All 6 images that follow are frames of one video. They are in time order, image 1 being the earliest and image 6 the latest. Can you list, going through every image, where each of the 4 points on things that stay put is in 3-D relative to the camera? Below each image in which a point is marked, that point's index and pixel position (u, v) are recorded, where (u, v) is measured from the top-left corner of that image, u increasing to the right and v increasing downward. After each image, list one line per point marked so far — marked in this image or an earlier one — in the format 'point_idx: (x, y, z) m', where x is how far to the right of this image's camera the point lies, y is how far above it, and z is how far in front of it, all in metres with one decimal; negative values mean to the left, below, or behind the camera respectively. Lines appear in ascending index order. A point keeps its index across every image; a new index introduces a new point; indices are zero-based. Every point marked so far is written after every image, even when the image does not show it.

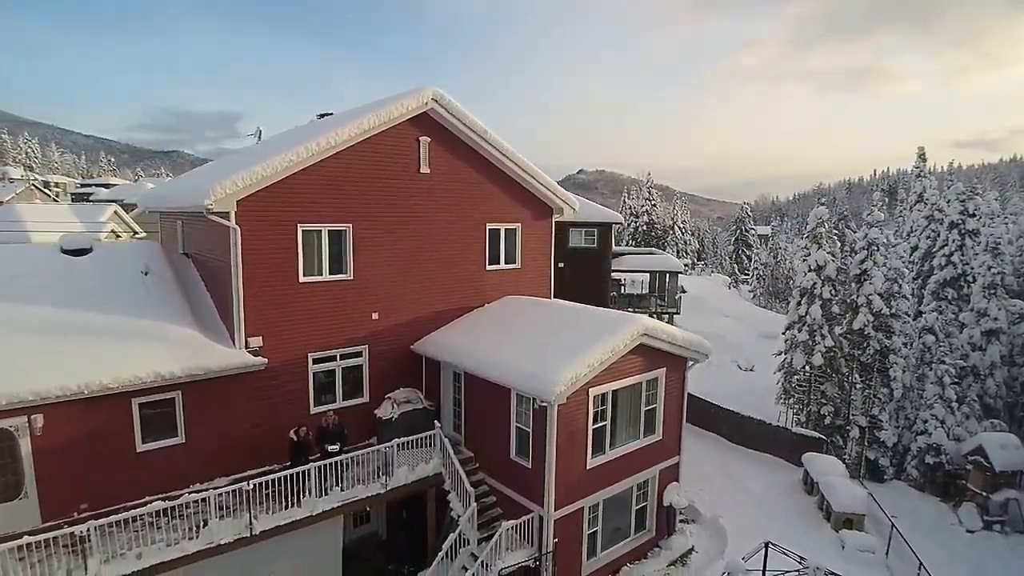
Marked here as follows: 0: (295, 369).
0: (-4.7, -1.7, +13.3) m
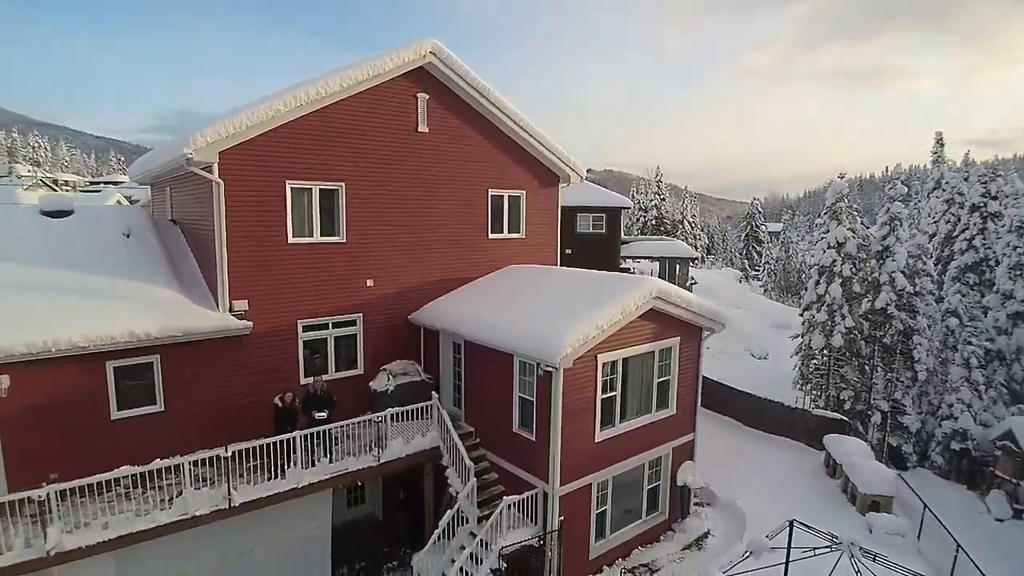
0: (-4.6, -0.9, +12.5) m
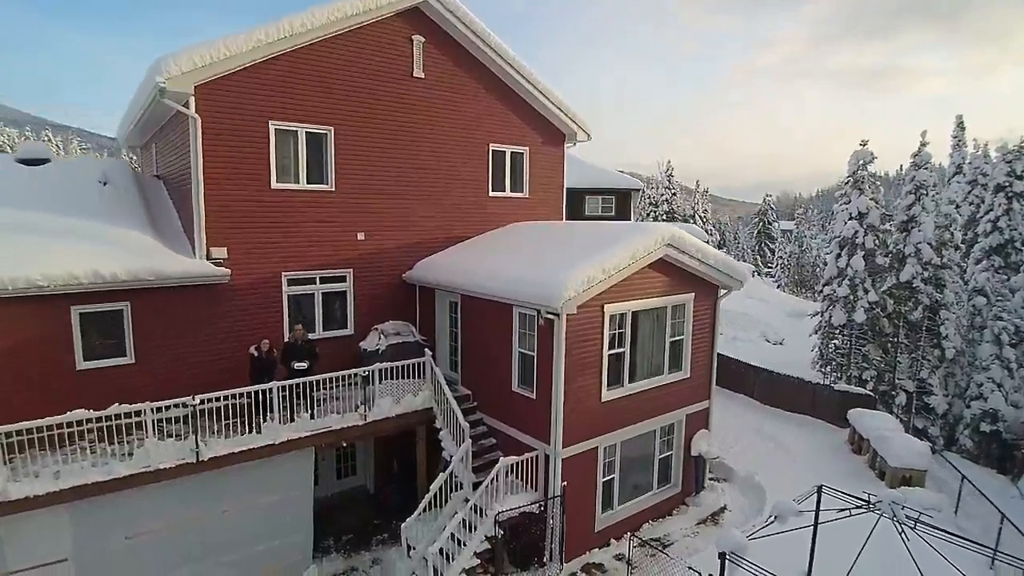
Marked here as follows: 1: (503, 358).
0: (-4.6, 0.0, +11.6) m
1: (-0.2, -1.3, +11.0) m
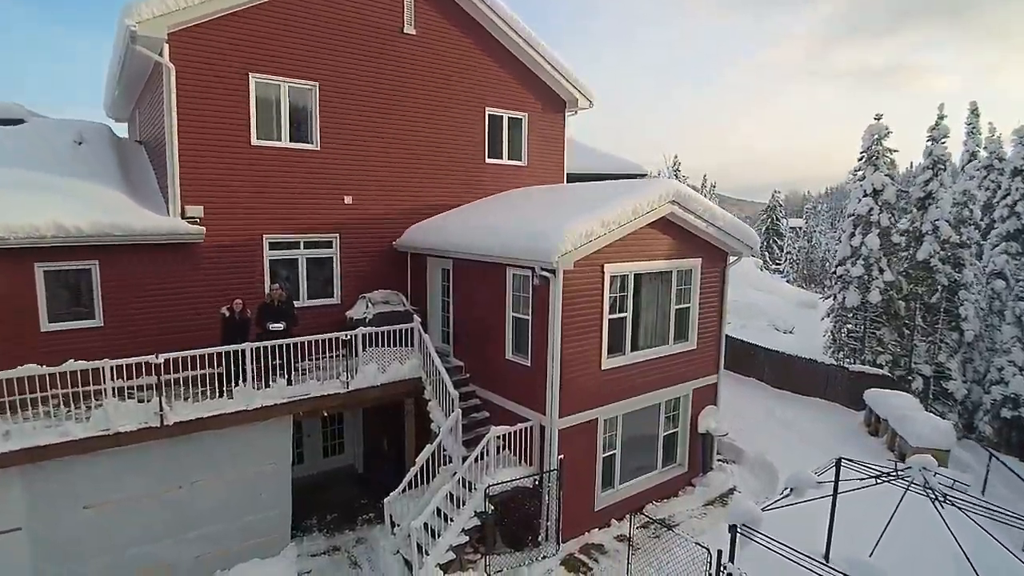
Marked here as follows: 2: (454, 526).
0: (-4.7, +0.7, +10.9) m
1: (-0.3, -0.6, +10.3) m
2: (-0.8, -3.3, +8.7) m
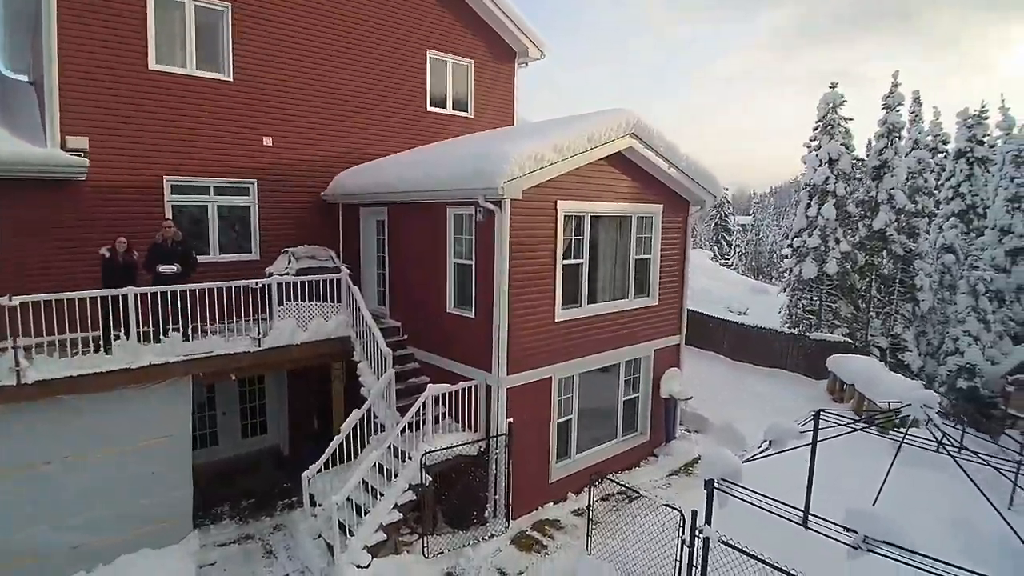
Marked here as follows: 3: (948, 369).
0: (-5.6, +1.4, +9.4) m
1: (-1.1, +0.2, +9.1) m
2: (-1.5, -2.5, +7.4) m
3: (+13.4, -2.6, +19.1) m
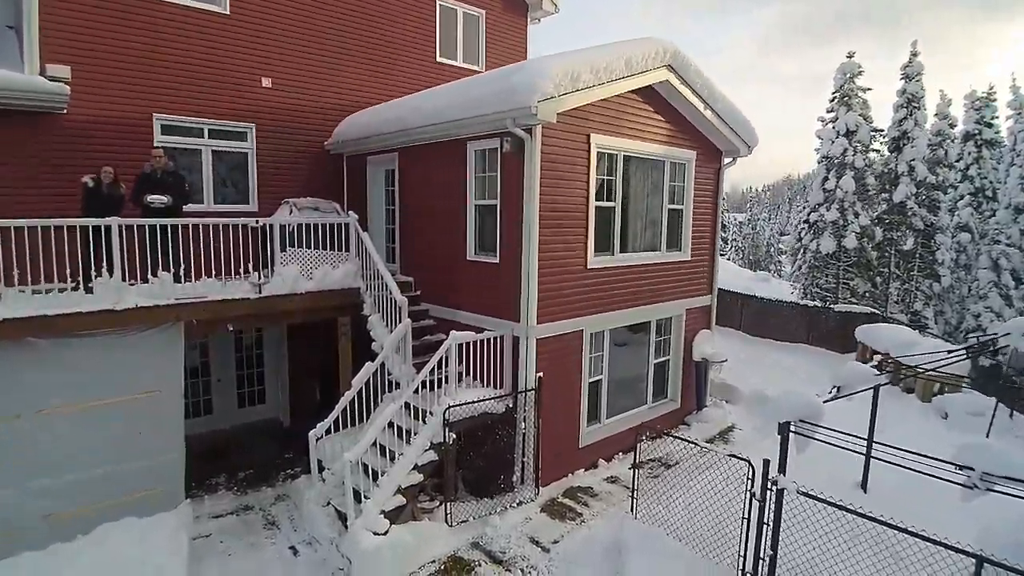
0: (-5.2, +2.1, +8.5) m
1: (-0.8, +0.9, +8.3) m
2: (-1.1, -1.8, +6.6) m
3: (+13.6, -1.9, +18.5) m
